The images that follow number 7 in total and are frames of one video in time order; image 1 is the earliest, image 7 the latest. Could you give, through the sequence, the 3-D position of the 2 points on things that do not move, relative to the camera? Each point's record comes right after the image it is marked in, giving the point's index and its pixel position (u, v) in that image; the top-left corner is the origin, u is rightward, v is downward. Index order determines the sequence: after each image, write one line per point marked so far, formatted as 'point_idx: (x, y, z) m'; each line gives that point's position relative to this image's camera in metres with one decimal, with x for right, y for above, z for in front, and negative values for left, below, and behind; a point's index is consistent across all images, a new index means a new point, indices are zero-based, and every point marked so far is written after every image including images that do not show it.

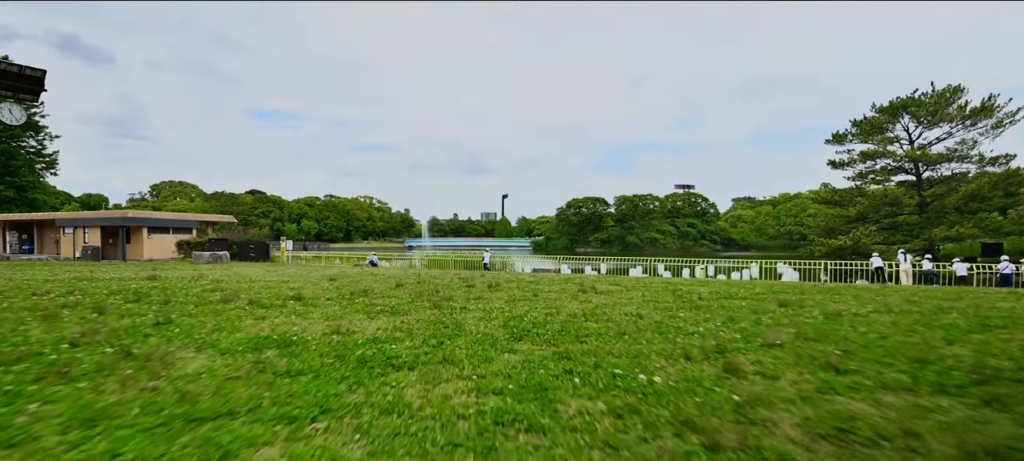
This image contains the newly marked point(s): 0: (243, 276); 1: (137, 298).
0: (-10.4, -1.6, +17.9) m
1: (-8.8, -1.7, +11.1) m
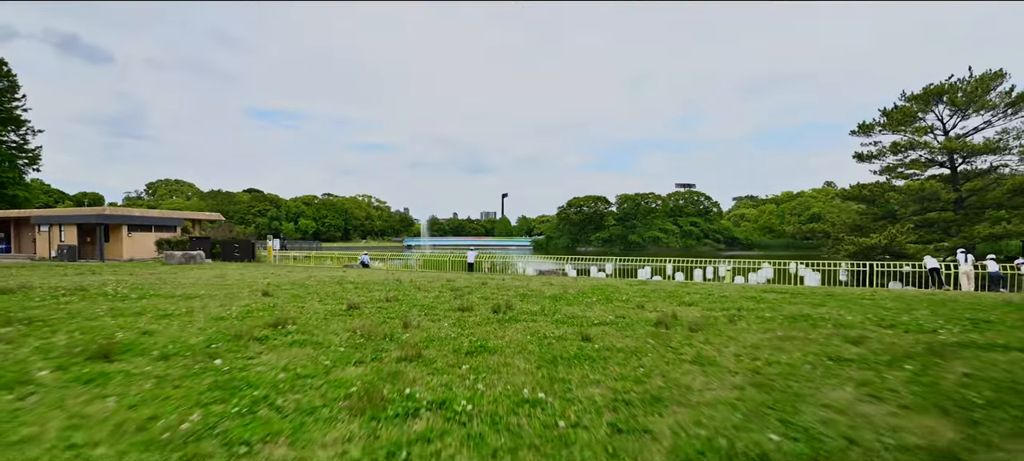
0: (-10.2, -1.5, +15.5) m
1: (-8.7, -1.6, +8.7) m
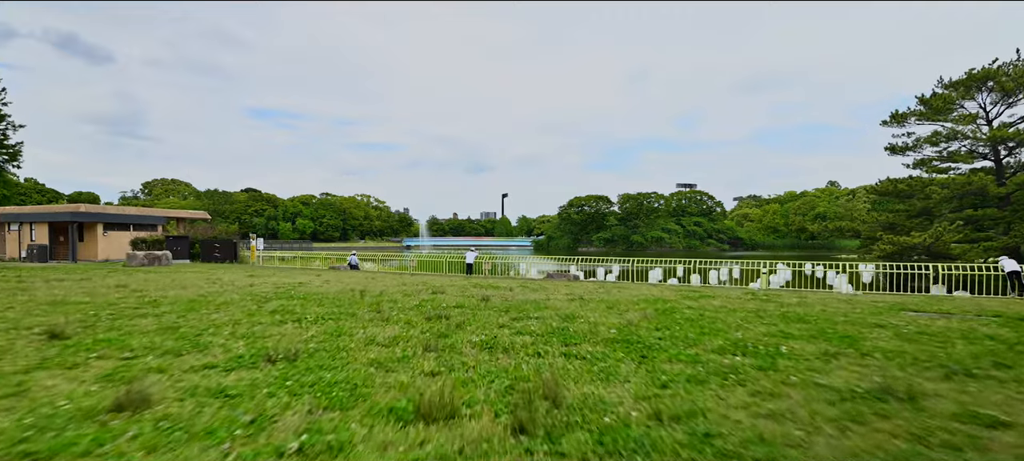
0: (-10.0, -1.4, +12.9) m
1: (-8.5, -1.5, +6.1) m
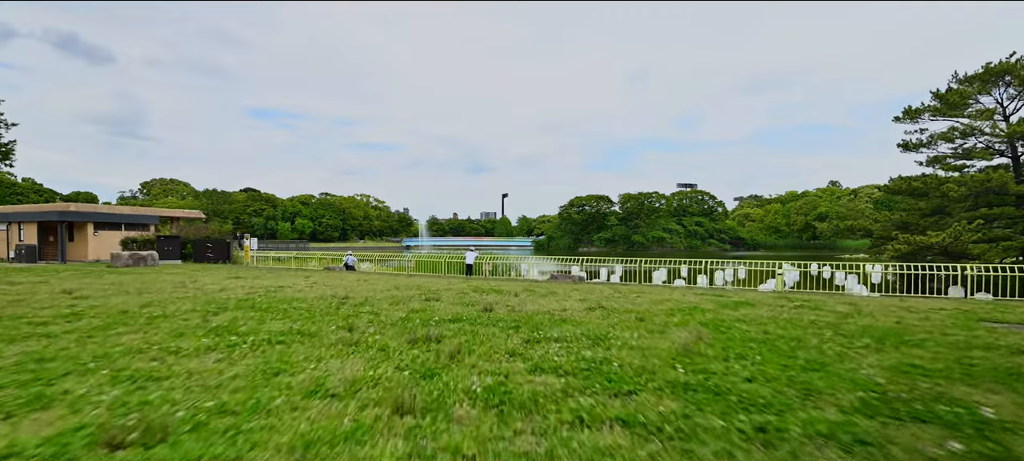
0: (-10.0, -1.3, +12.0) m
1: (-8.4, -1.4, +5.2) m
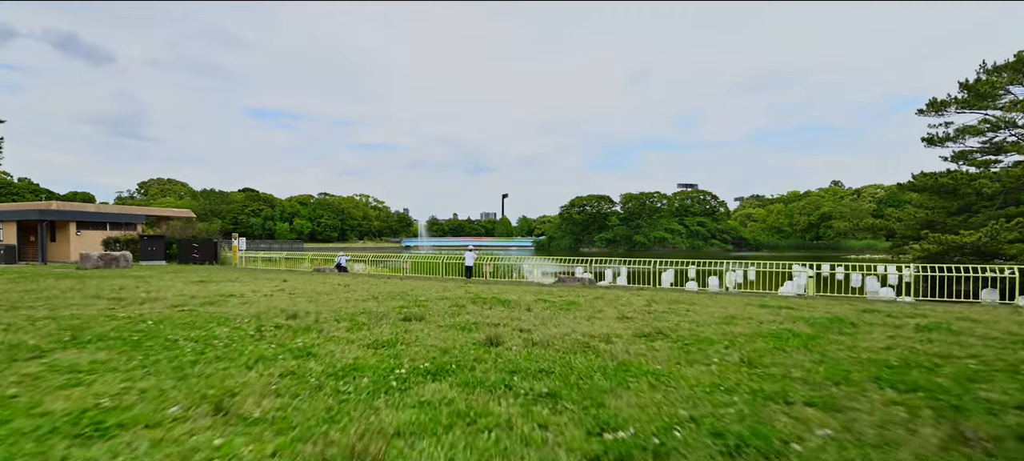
0: (-9.8, -1.2, +10.4) m
1: (-8.3, -1.4, +3.6) m
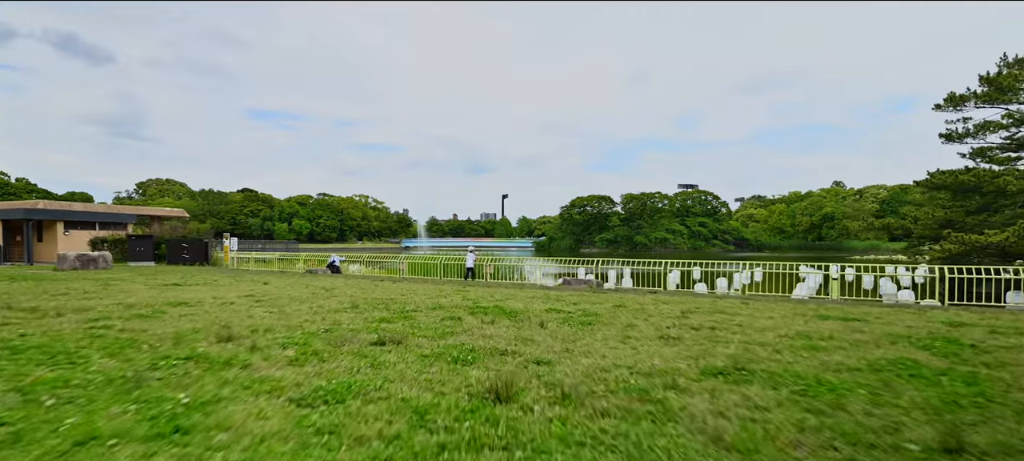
0: (-9.8, -1.2, +9.4) m
1: (-8.2, -1.3, +2.5) m
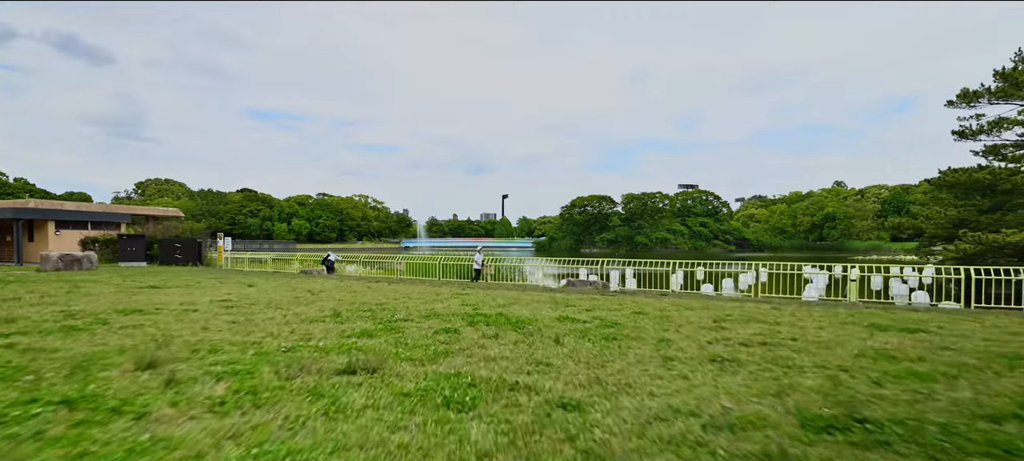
0: (-9.7, -1.2, +8.7) m
1: (-8.2, -1.3, +1.8) m
